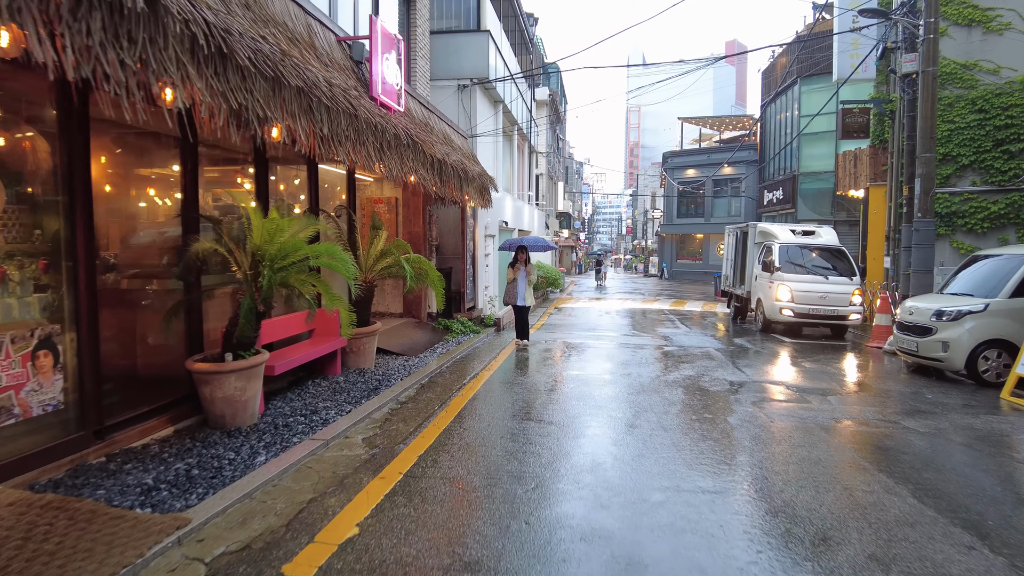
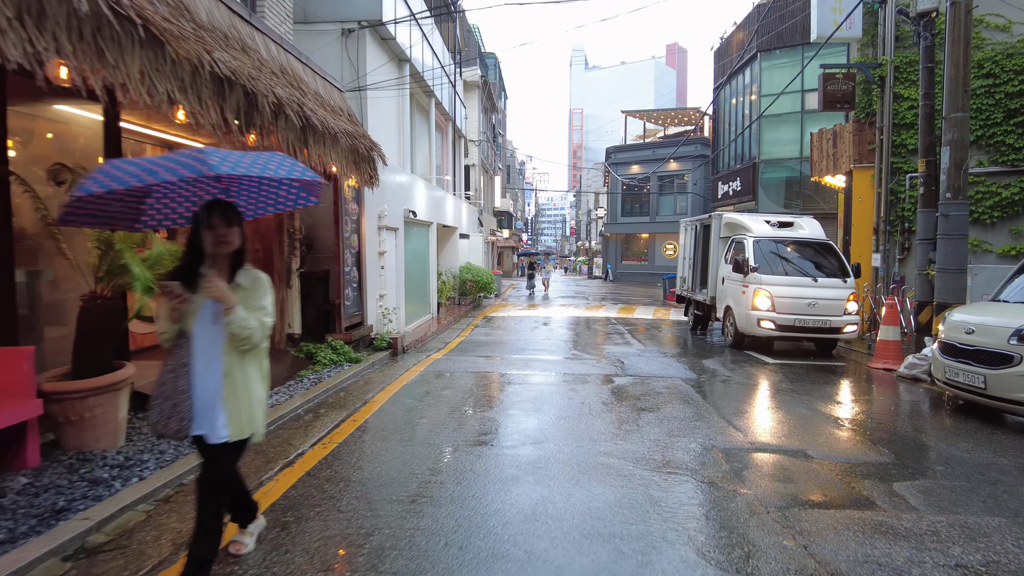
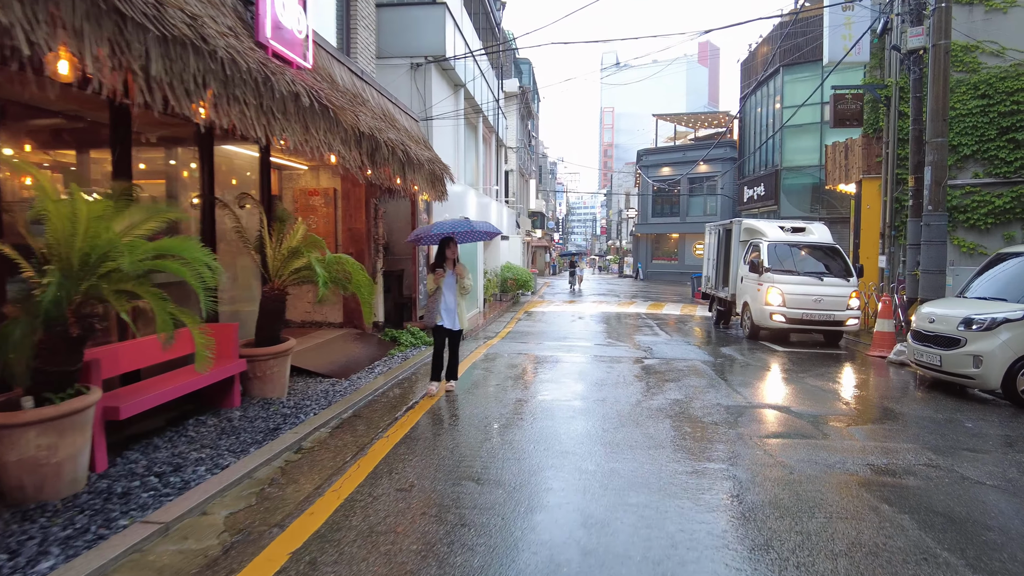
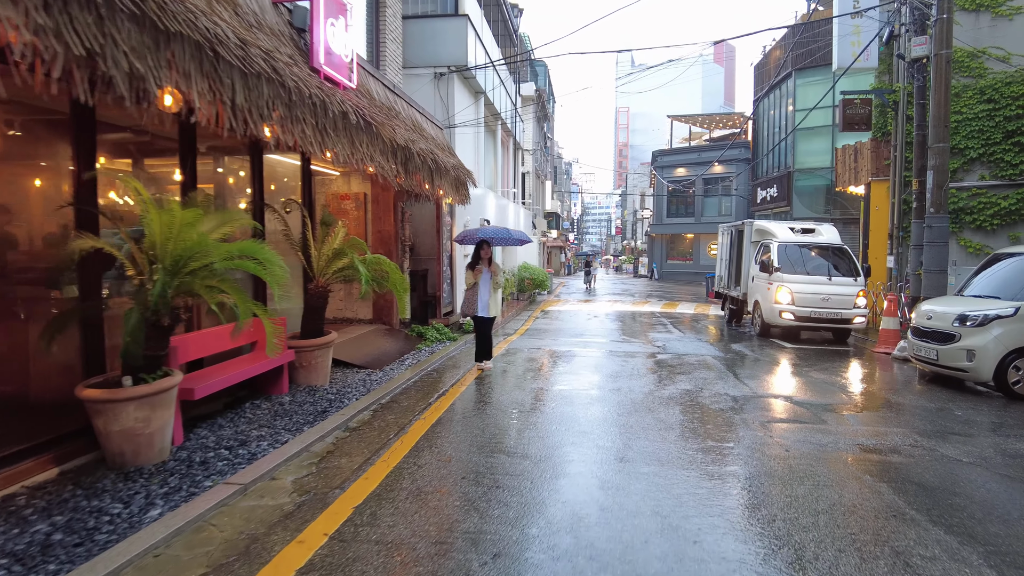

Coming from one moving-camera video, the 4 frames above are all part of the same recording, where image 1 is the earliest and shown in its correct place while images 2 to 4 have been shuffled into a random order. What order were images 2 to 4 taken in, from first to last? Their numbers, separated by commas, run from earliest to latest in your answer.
4, 3, 2
